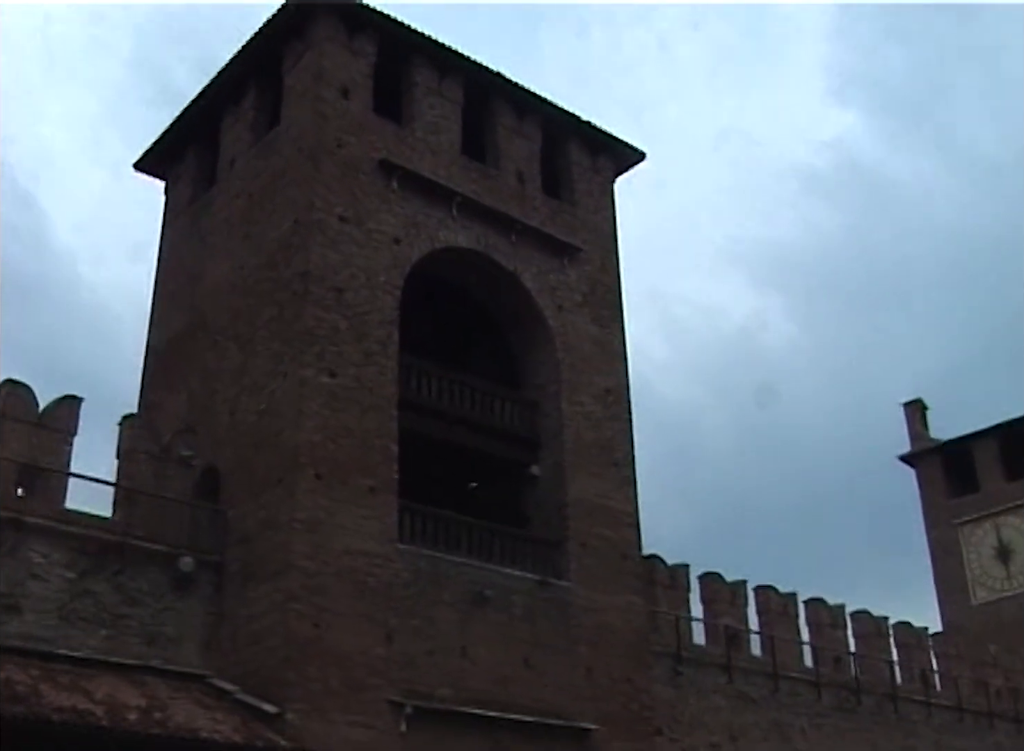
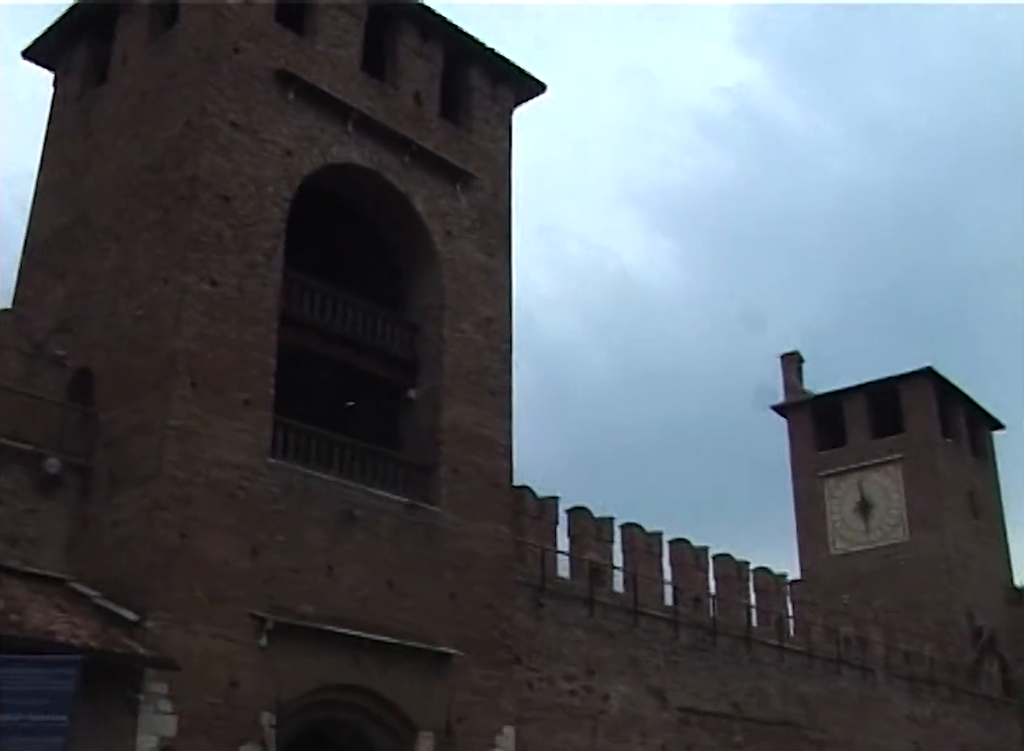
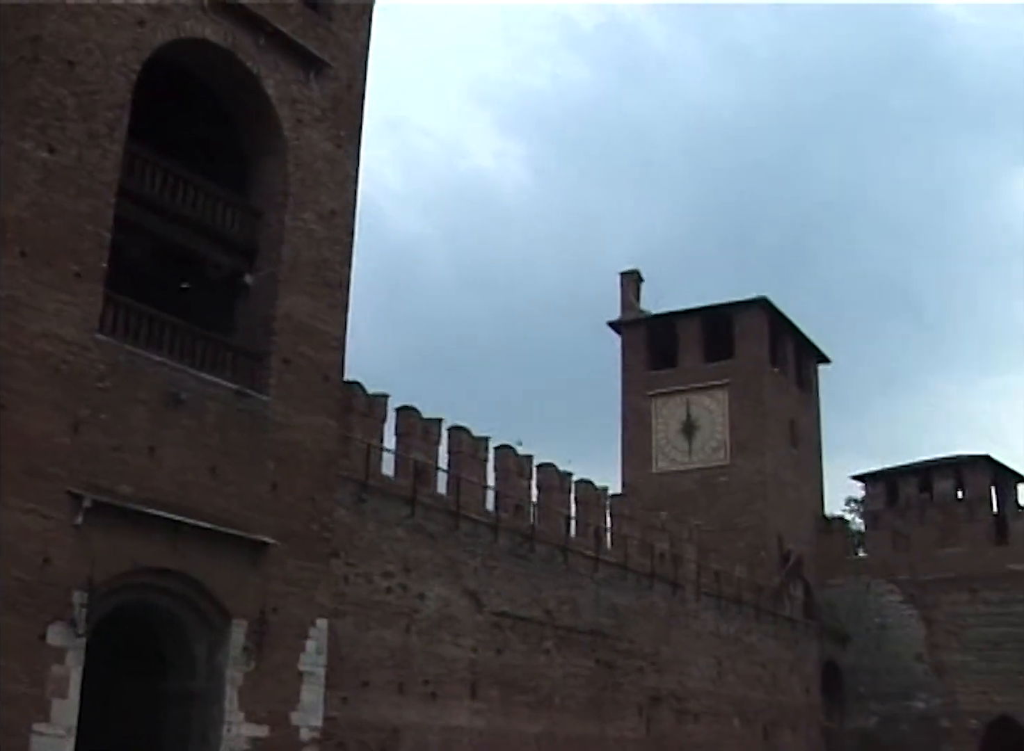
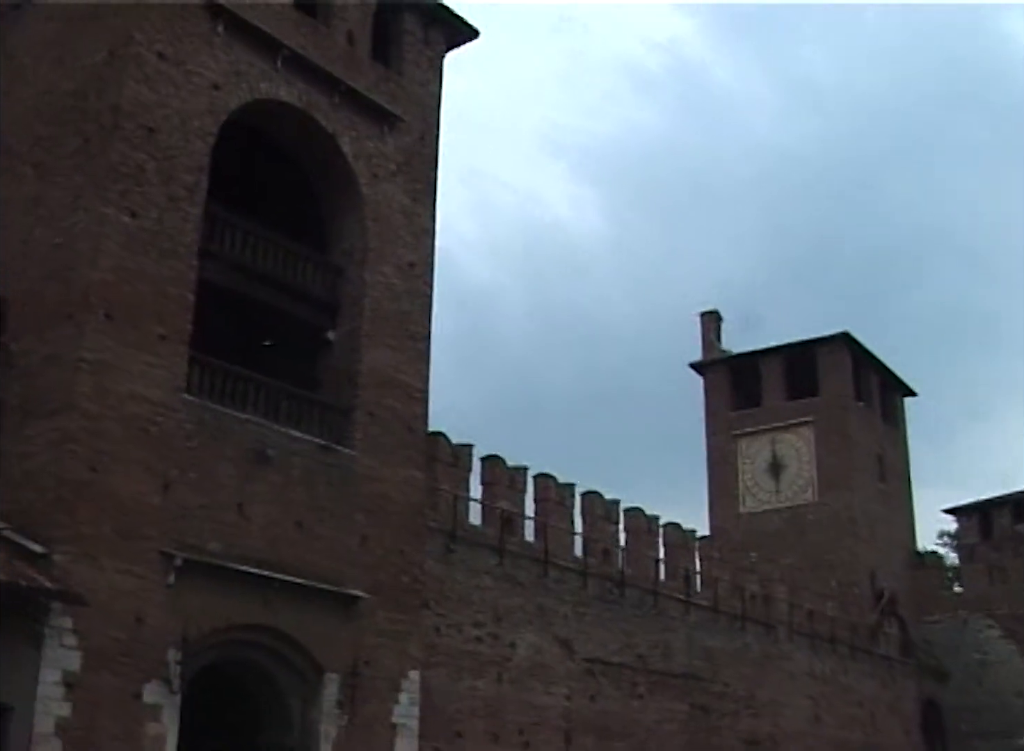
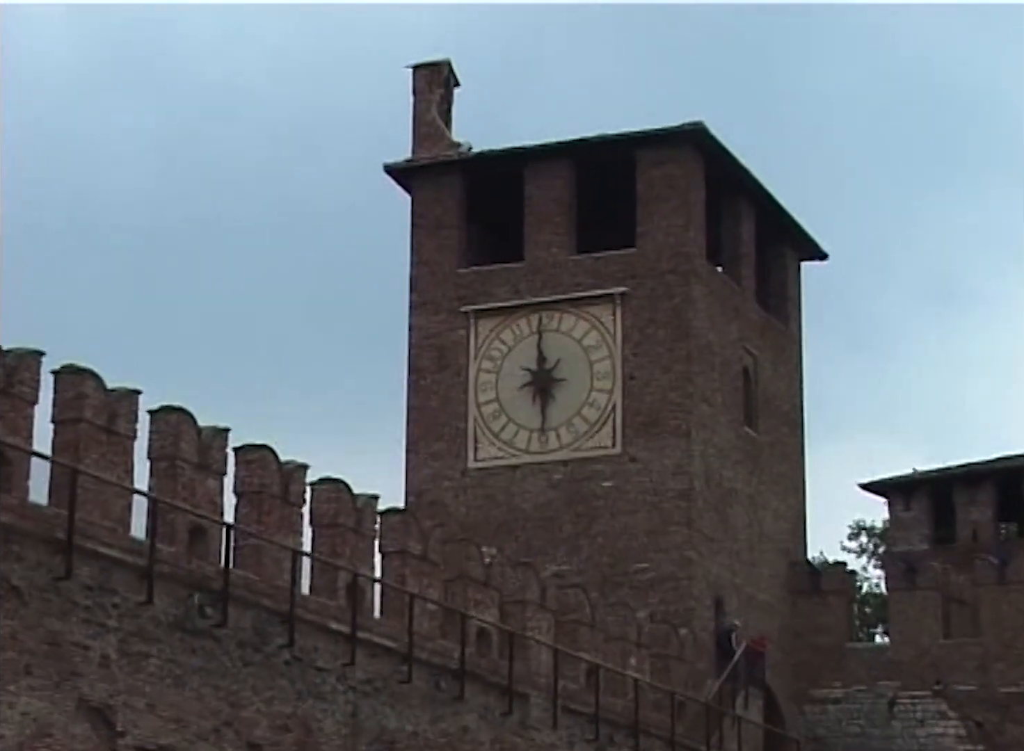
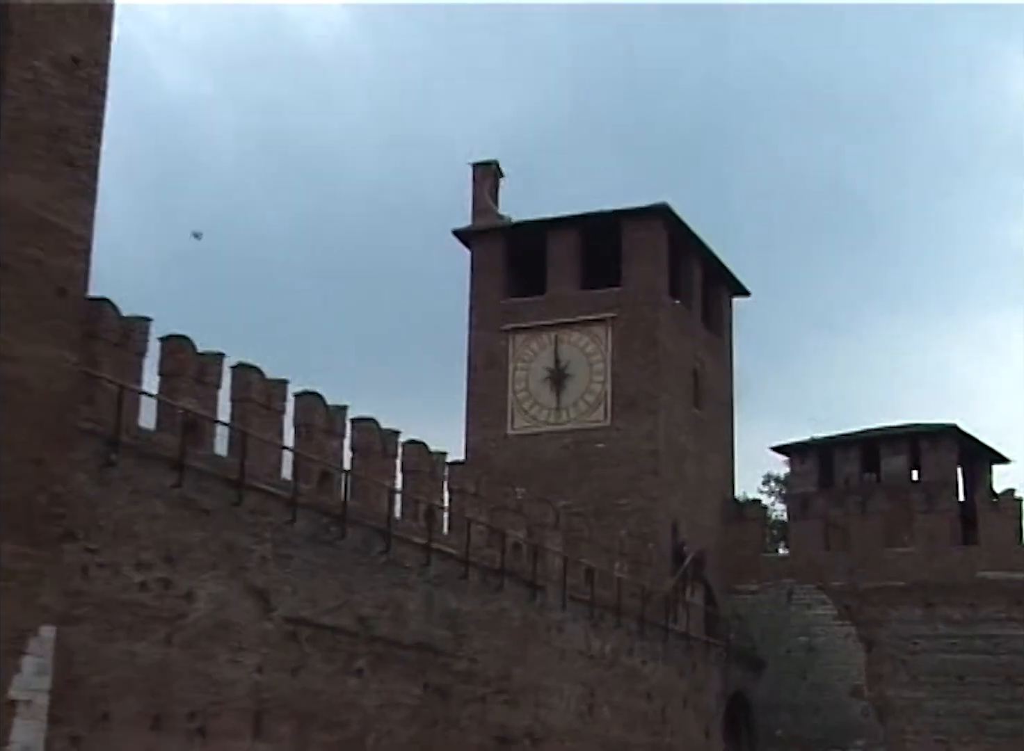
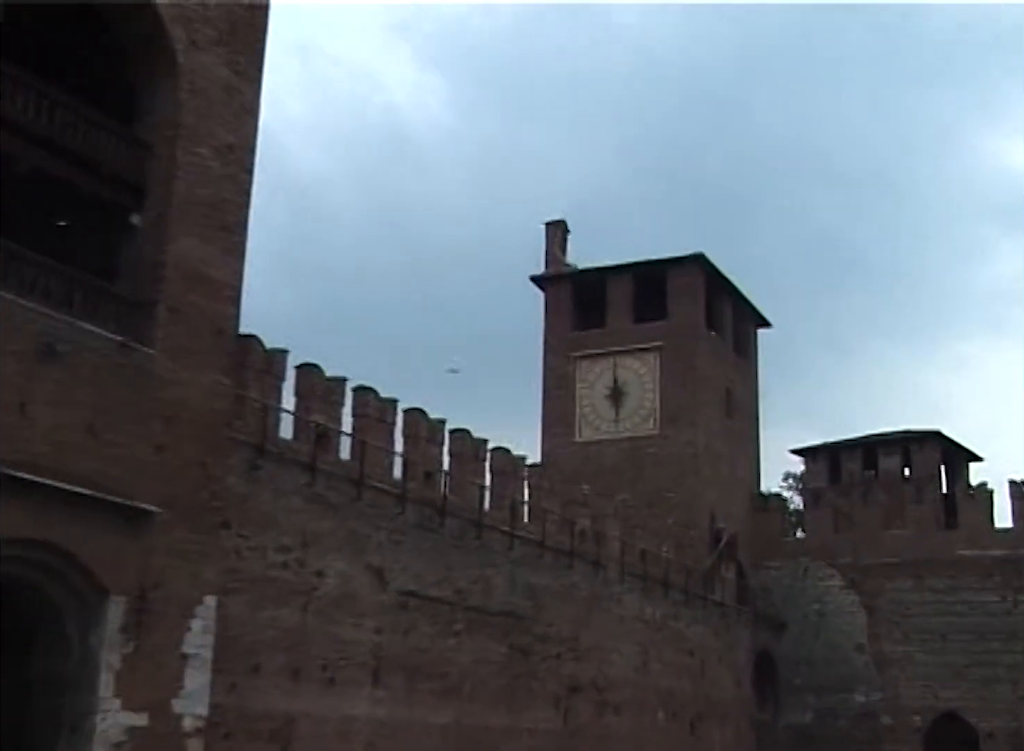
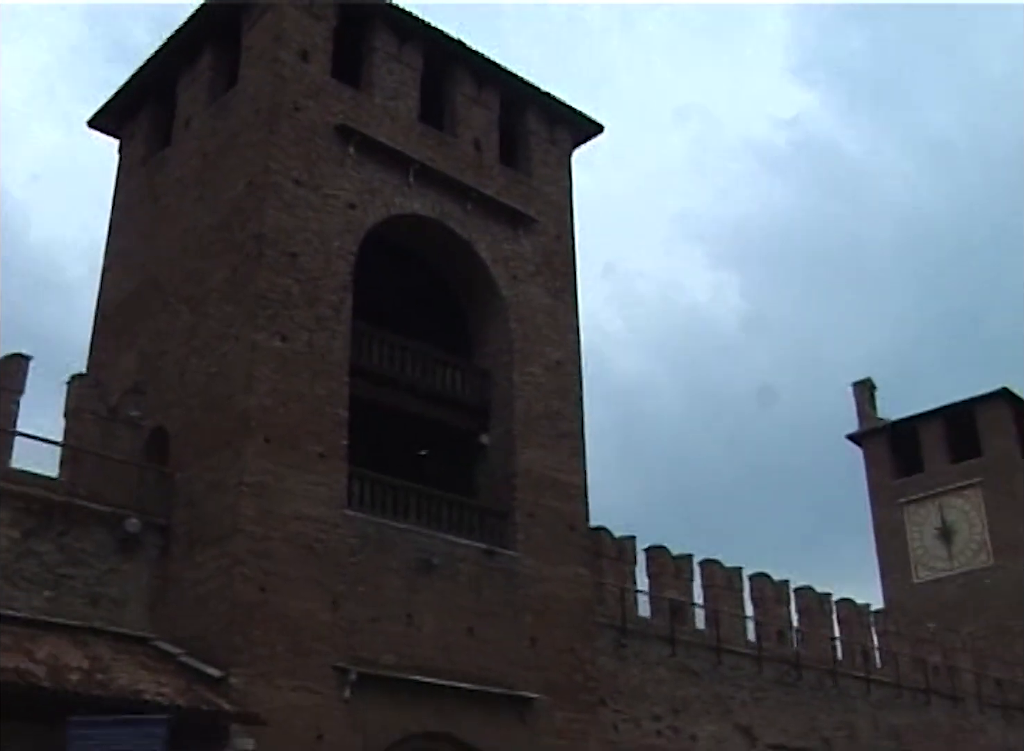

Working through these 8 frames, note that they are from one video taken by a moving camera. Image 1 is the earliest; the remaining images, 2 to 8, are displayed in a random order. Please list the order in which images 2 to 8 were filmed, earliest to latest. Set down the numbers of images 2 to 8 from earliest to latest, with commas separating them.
8, 2, 4, 3, 7, 6, 5
